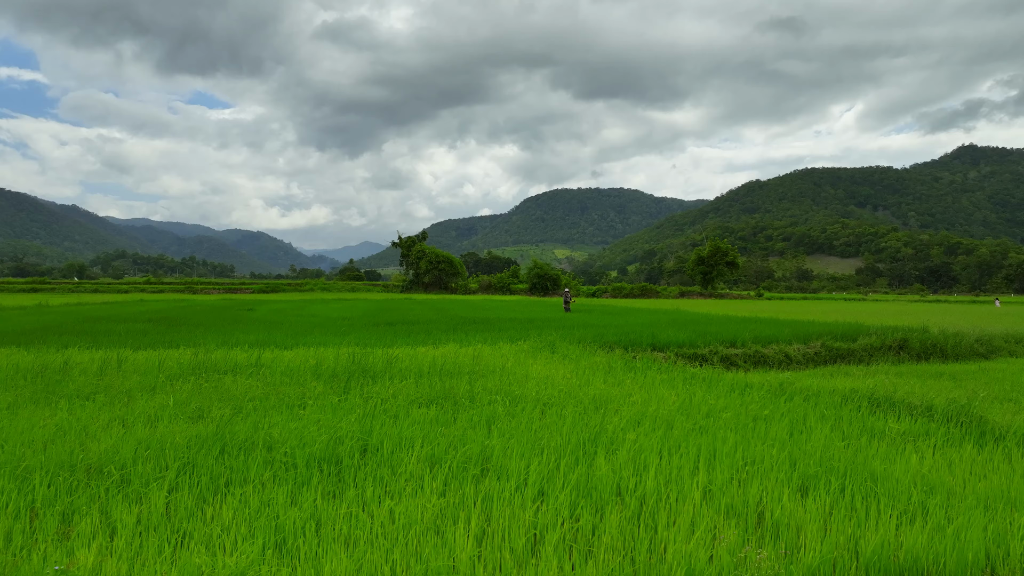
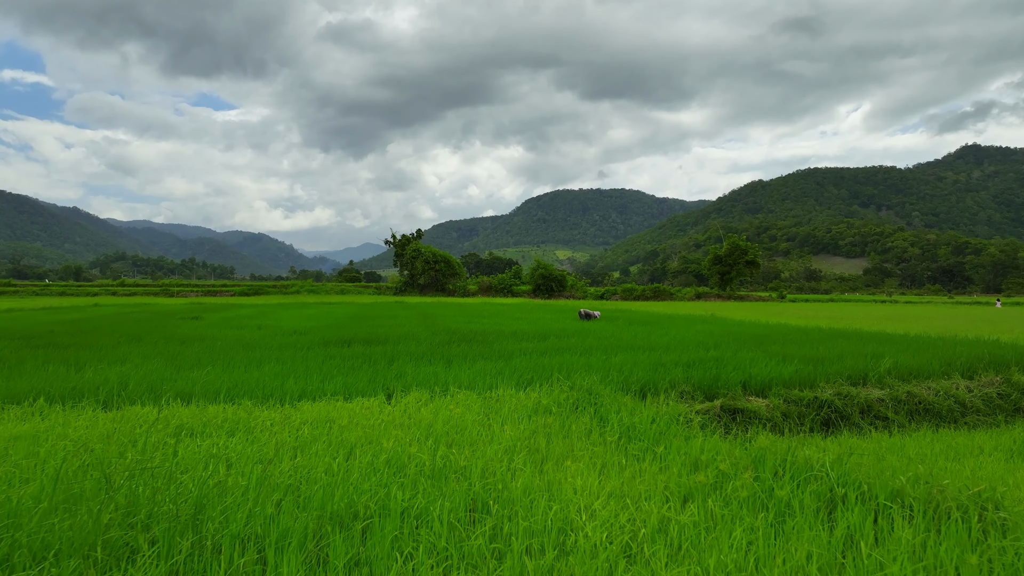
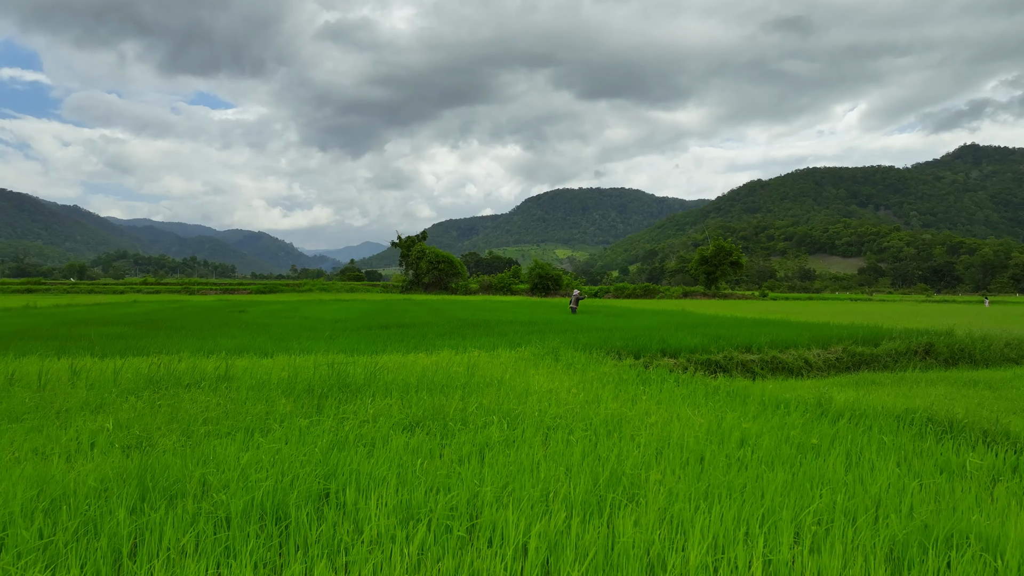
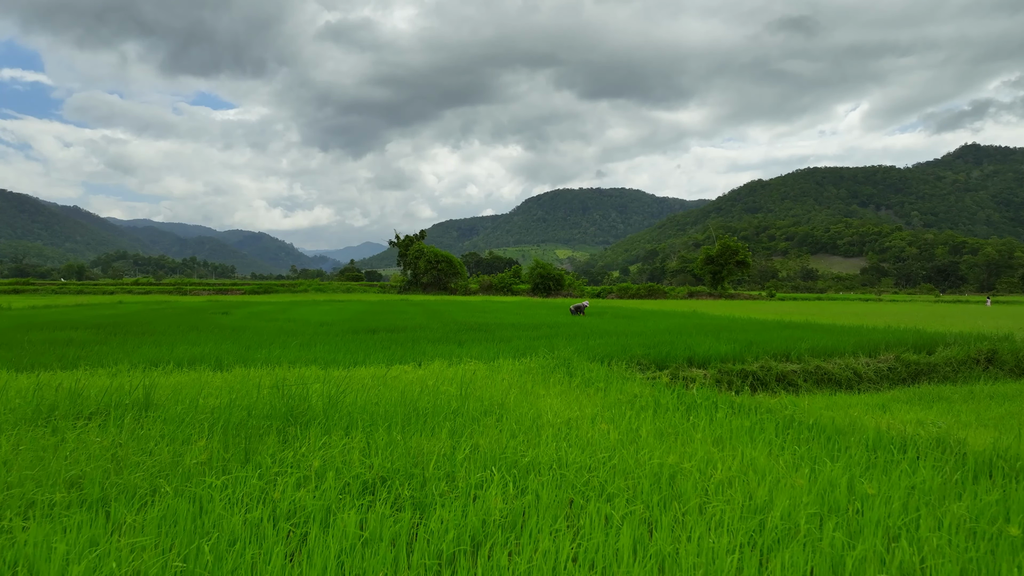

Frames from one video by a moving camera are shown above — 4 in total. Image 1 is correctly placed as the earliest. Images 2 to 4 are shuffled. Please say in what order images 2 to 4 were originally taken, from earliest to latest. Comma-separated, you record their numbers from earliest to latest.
3, 4, 2
